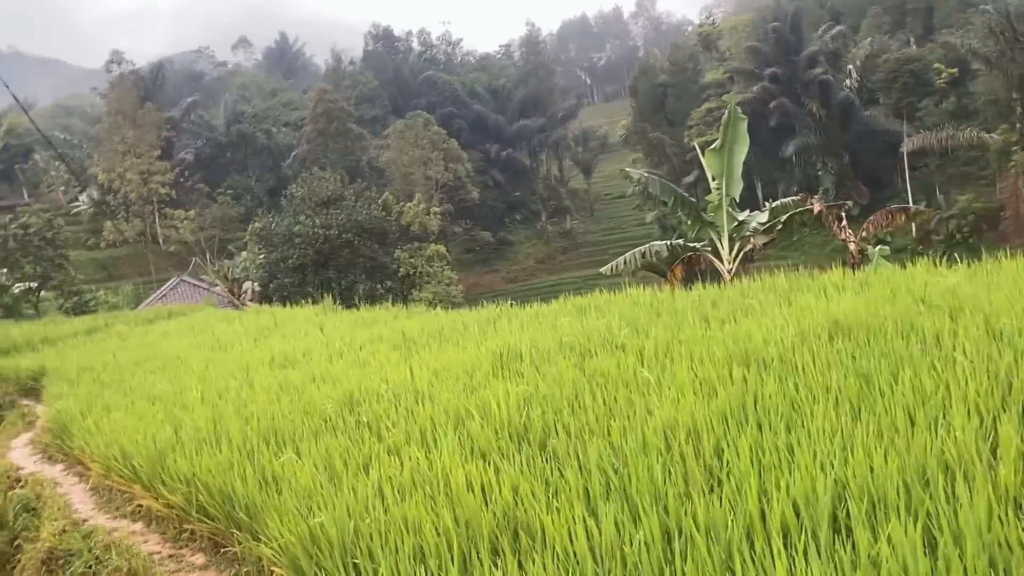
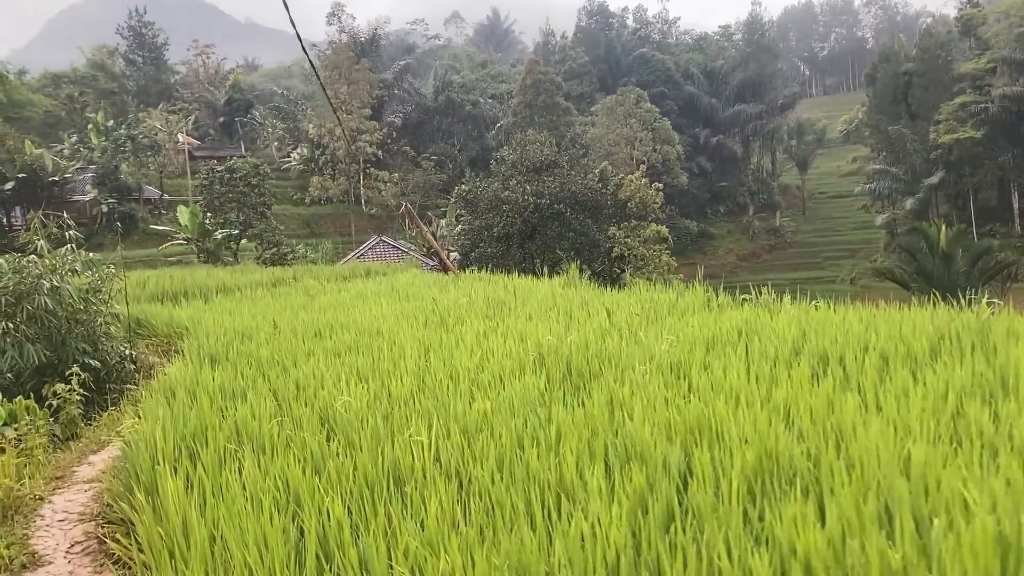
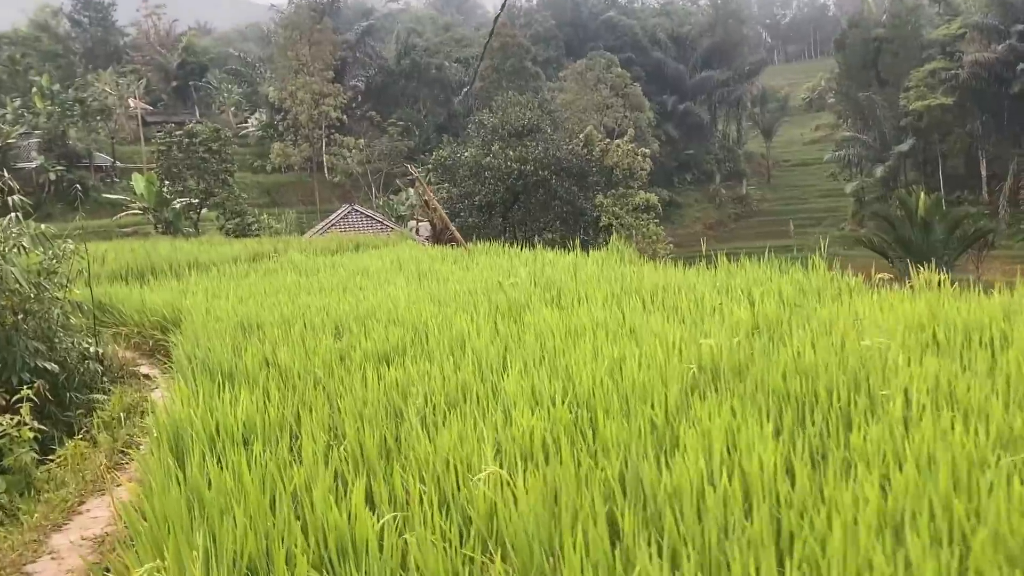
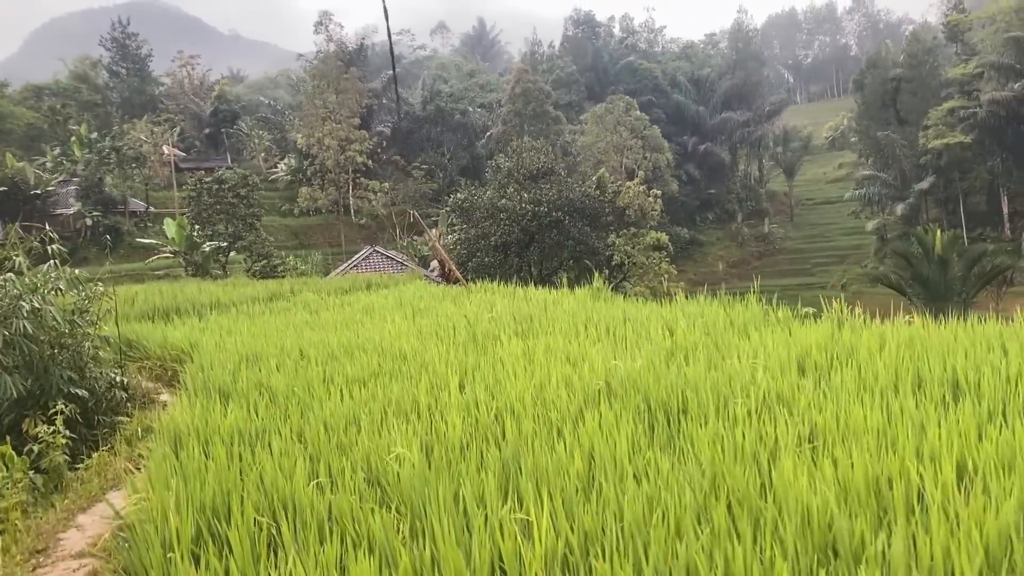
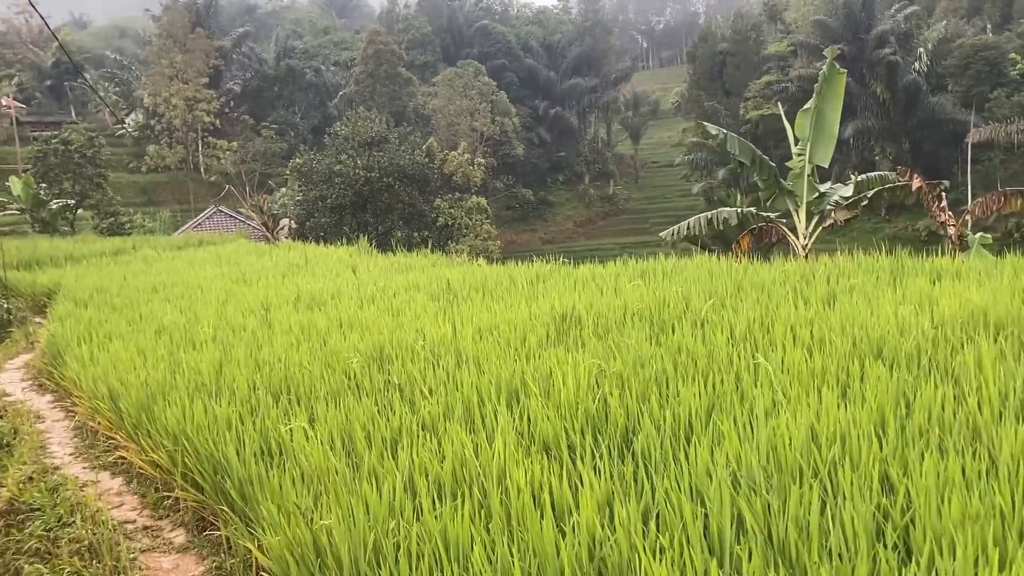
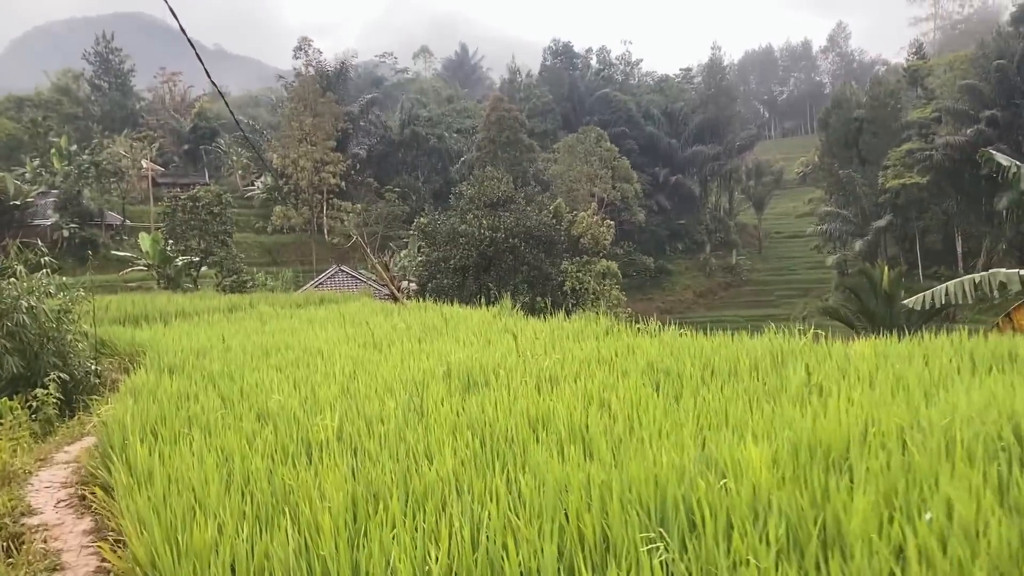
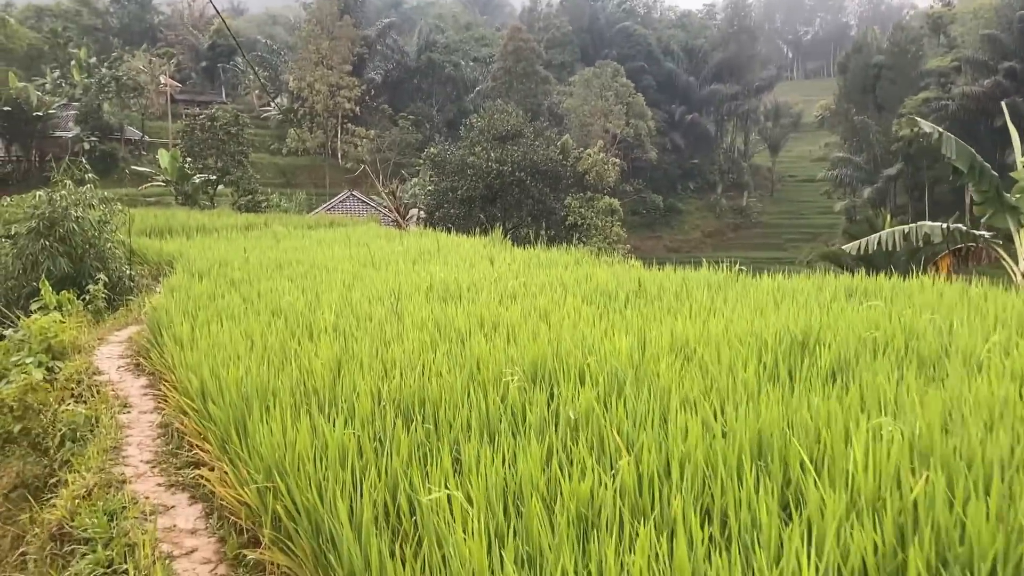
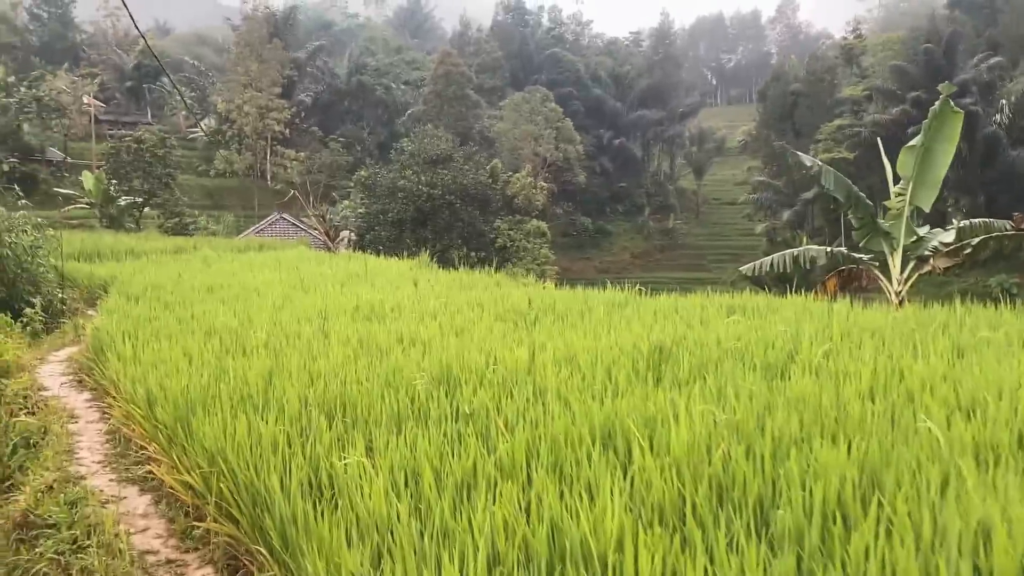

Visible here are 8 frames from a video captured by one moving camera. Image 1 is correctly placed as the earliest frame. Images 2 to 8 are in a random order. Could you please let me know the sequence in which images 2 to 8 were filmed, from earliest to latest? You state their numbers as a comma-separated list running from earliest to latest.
5, 8, 7, 6, 2, 4, 3
